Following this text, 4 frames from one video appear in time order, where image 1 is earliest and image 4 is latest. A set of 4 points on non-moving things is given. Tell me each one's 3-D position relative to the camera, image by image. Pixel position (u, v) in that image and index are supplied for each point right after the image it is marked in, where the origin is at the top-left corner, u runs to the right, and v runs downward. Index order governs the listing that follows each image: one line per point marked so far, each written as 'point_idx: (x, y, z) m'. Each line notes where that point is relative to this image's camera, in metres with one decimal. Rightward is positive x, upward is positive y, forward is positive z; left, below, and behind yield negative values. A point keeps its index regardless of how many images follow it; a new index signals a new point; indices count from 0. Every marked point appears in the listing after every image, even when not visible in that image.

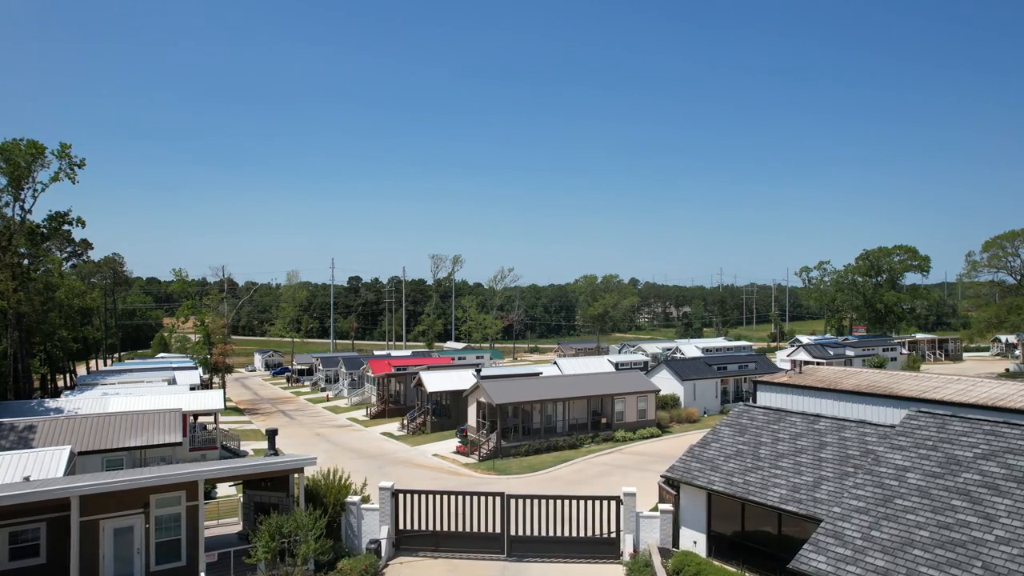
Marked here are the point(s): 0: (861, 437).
0: (+7.2, -3.1, +12.9) m
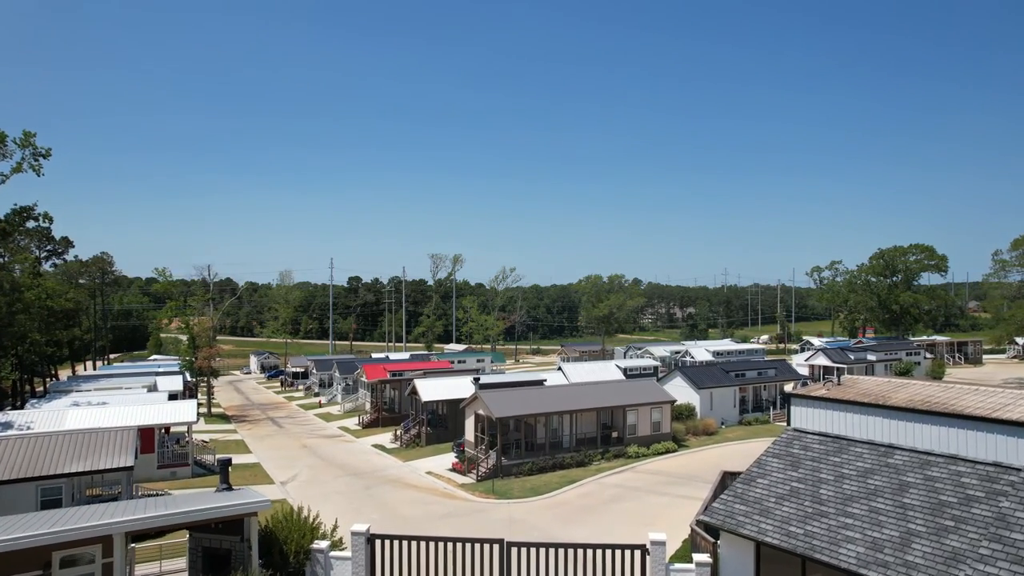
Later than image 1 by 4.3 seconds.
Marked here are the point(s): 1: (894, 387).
0: (+7.2, -3.1, +10.1) m
1: (+12.1, -3.1, +19.9) m
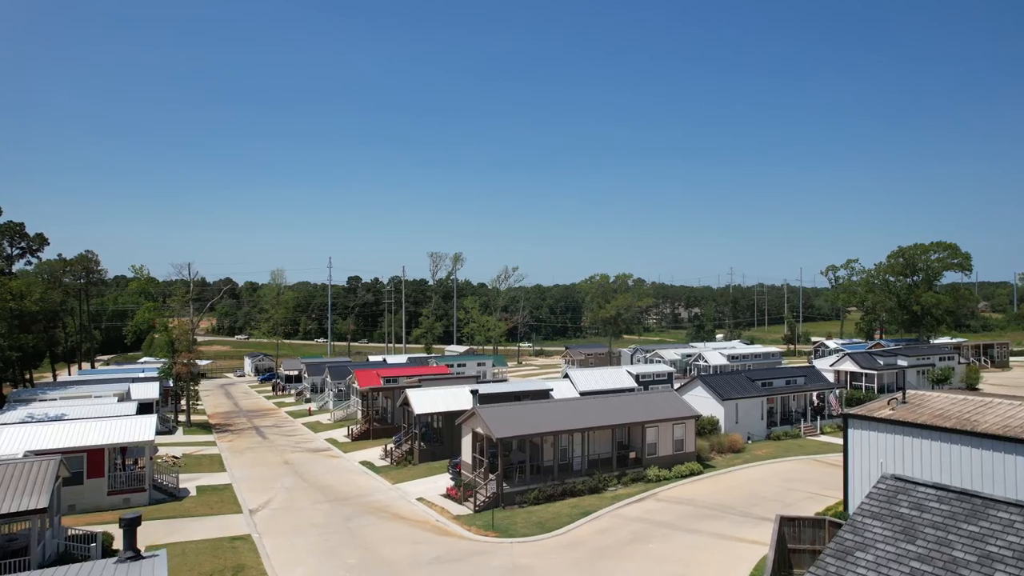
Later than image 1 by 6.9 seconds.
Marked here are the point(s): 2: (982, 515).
0: (+7.3, -3.1, +6.7) m
1: (+12.2, -3.1, +16.5) m
2: (+6.5, -3.2, +8.8) m
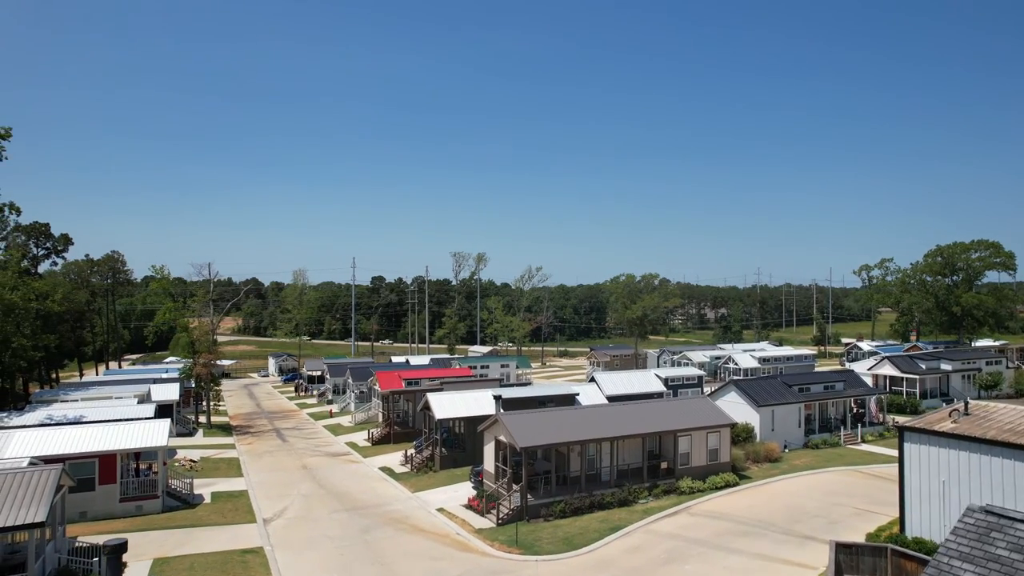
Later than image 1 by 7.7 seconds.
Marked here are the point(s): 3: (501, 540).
0: (+7.5, -3.1, +5.3) m
1: (+12.9, -3.1, +14.9) m
2: (+6.8, -3.2, +7.4) m
3: (-0.4, -7.6, +19.0) m
